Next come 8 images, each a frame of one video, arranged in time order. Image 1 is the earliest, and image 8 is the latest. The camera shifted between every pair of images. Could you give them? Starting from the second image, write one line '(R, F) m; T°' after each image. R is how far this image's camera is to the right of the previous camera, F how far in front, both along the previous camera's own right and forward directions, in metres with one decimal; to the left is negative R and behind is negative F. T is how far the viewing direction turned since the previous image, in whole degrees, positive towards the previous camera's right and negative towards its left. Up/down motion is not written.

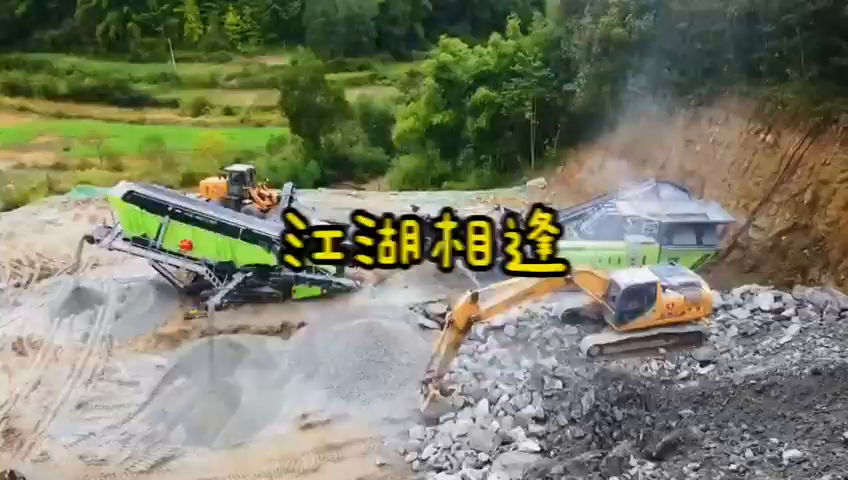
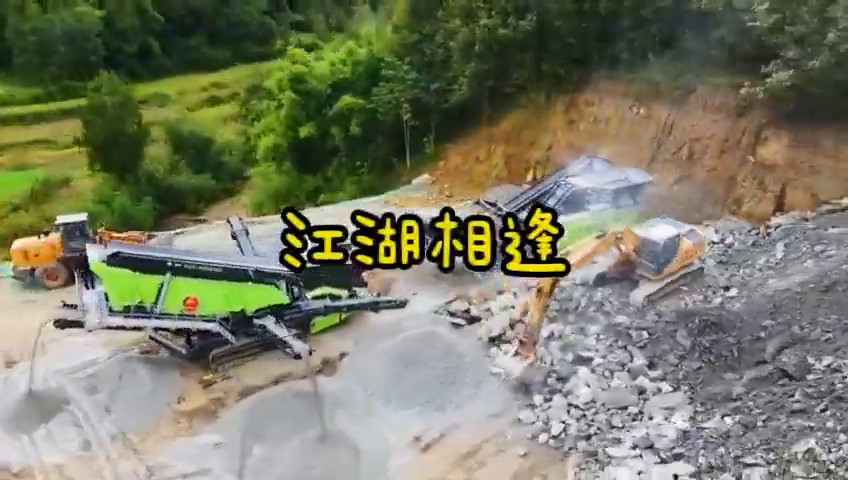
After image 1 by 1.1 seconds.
(-4.6, +0.8) m; +24°
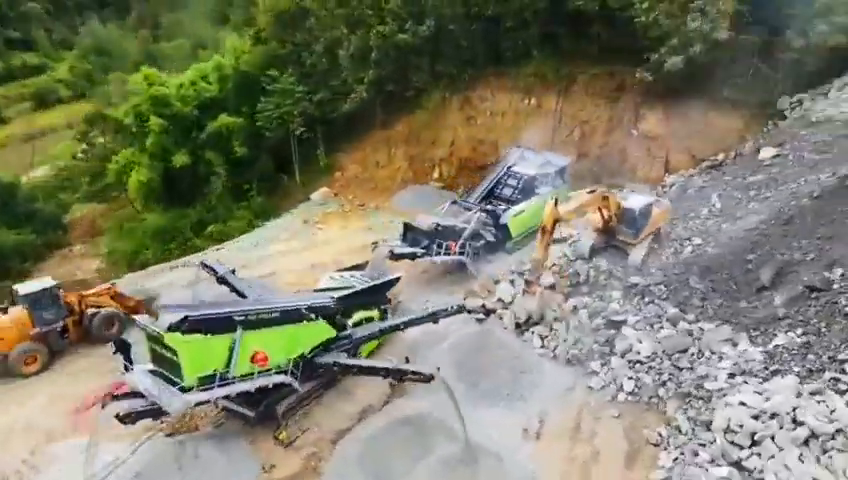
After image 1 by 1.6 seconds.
(-4.2, +0.8) m; +22°
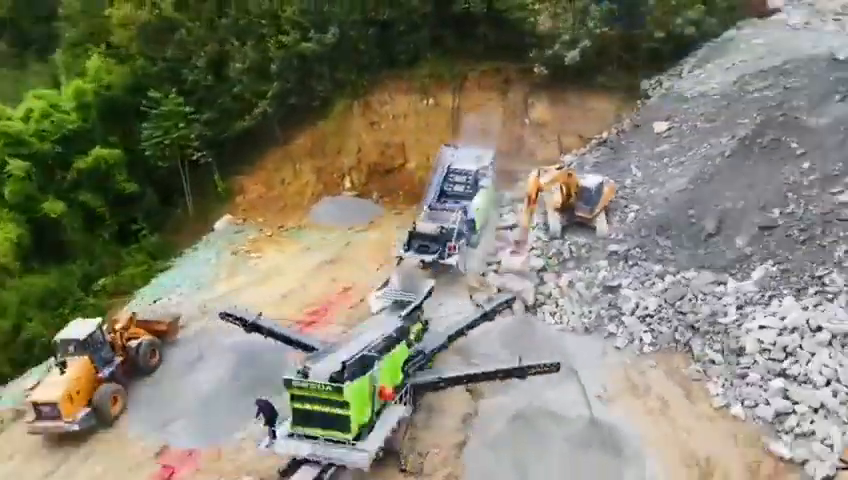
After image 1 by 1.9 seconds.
(-4.1, +0.8) m; +22°
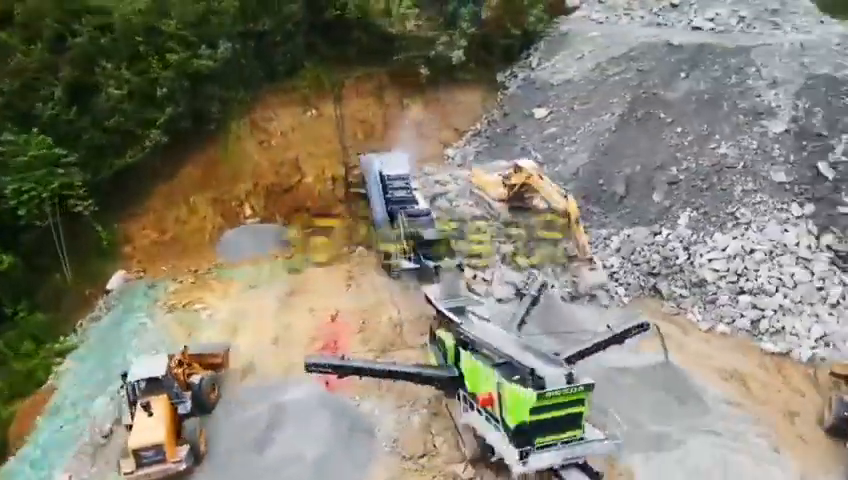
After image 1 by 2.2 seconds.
(-4.7, +1.0) m; +25°
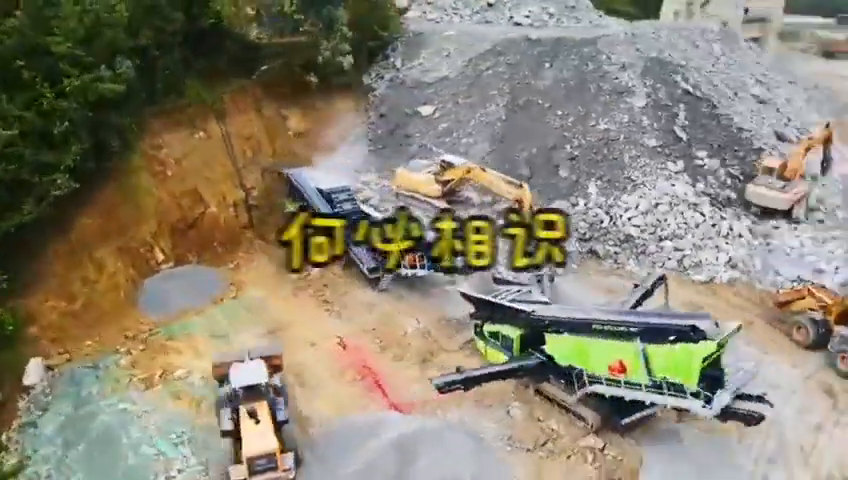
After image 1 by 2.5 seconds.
(-4.6, +1.0) m; +24°
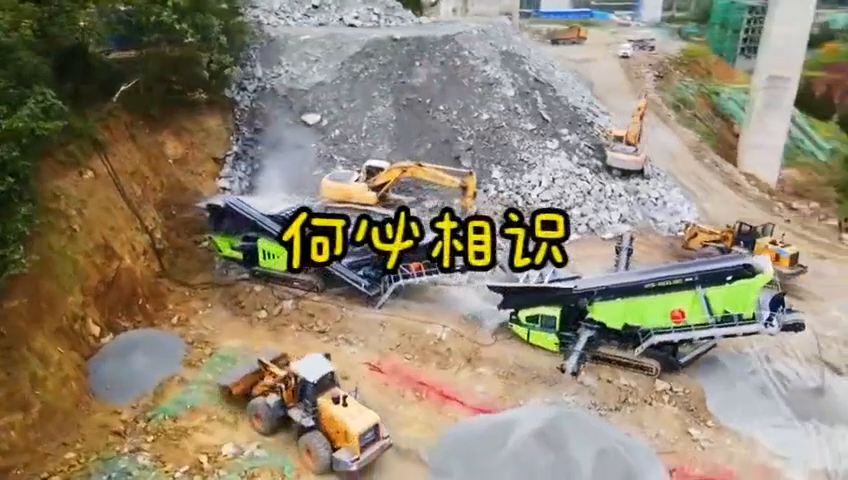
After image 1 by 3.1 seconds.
(-4.7, +1.1) m; +24°
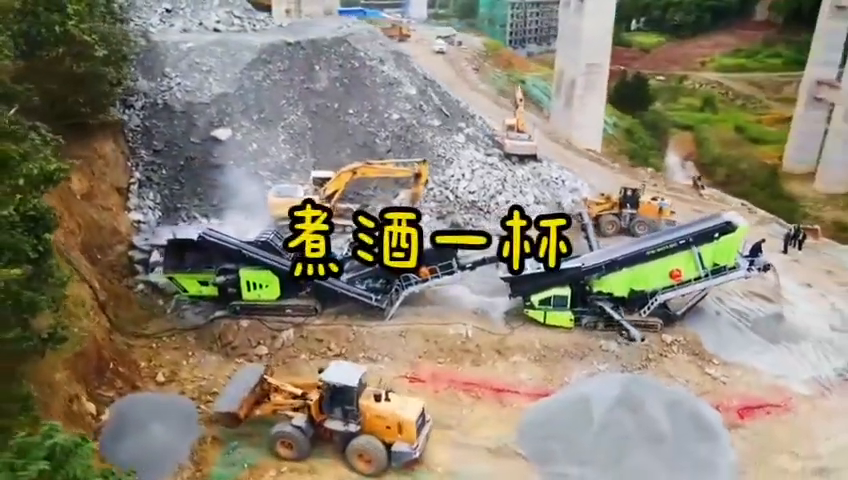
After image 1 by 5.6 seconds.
(-3.7, +0.7) m; +19°
